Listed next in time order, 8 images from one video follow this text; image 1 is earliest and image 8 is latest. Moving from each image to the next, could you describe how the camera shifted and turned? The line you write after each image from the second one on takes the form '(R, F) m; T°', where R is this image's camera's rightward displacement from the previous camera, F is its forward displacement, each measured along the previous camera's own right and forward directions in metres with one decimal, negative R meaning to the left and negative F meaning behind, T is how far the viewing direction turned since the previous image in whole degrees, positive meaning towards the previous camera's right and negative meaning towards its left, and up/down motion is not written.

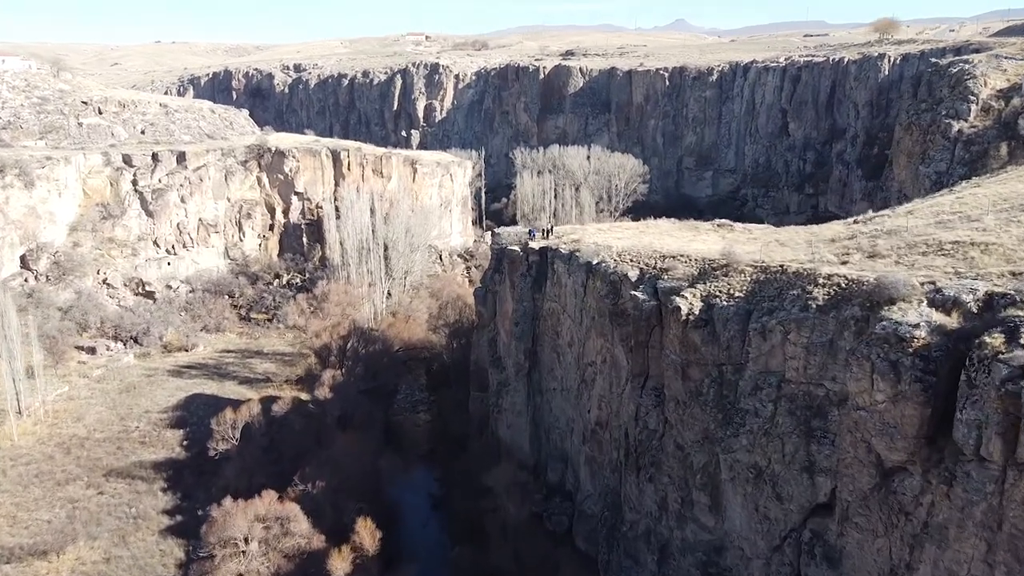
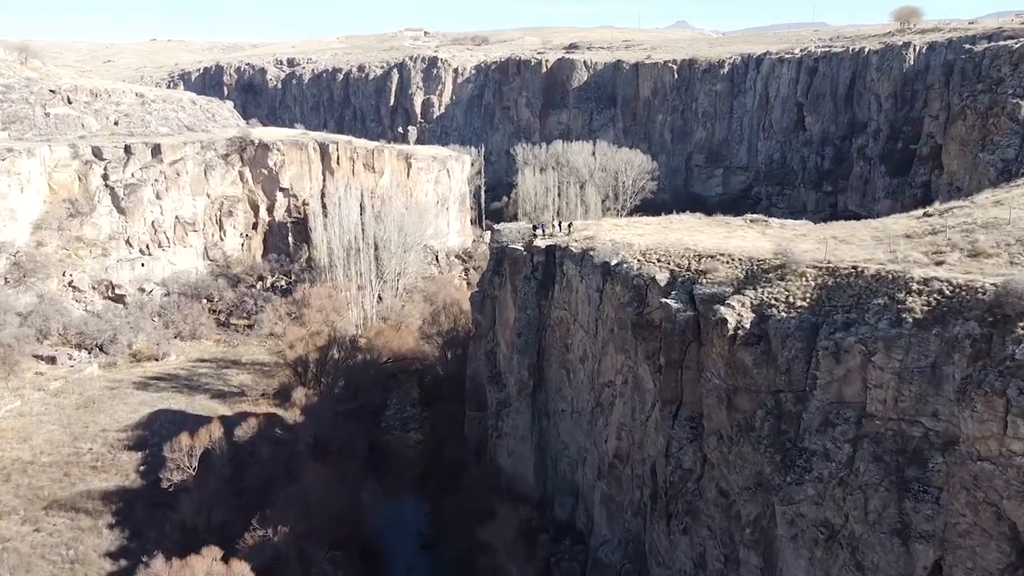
(0.0, +3.2) m; 0°
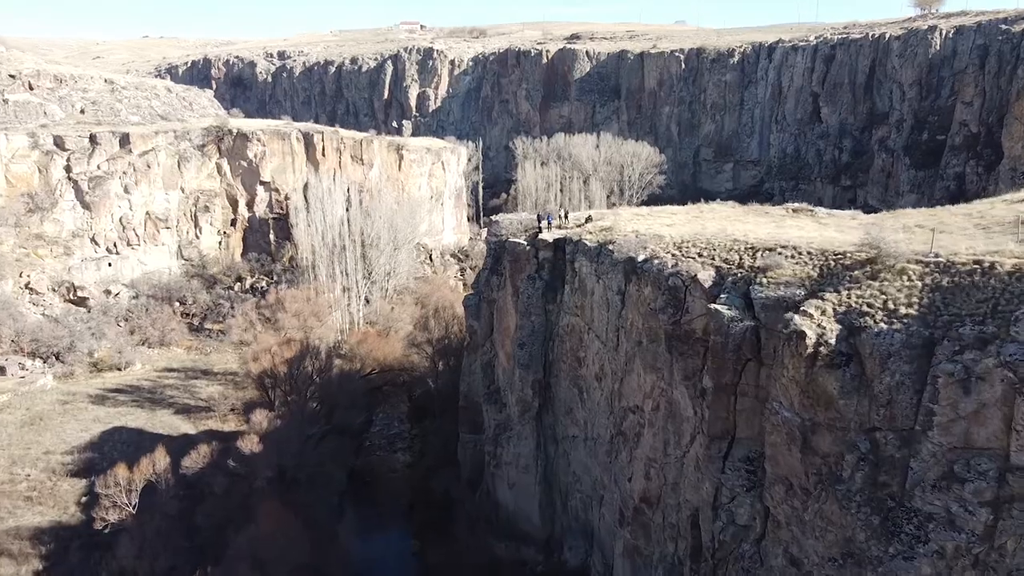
(0.0, +3.2) m; 0°
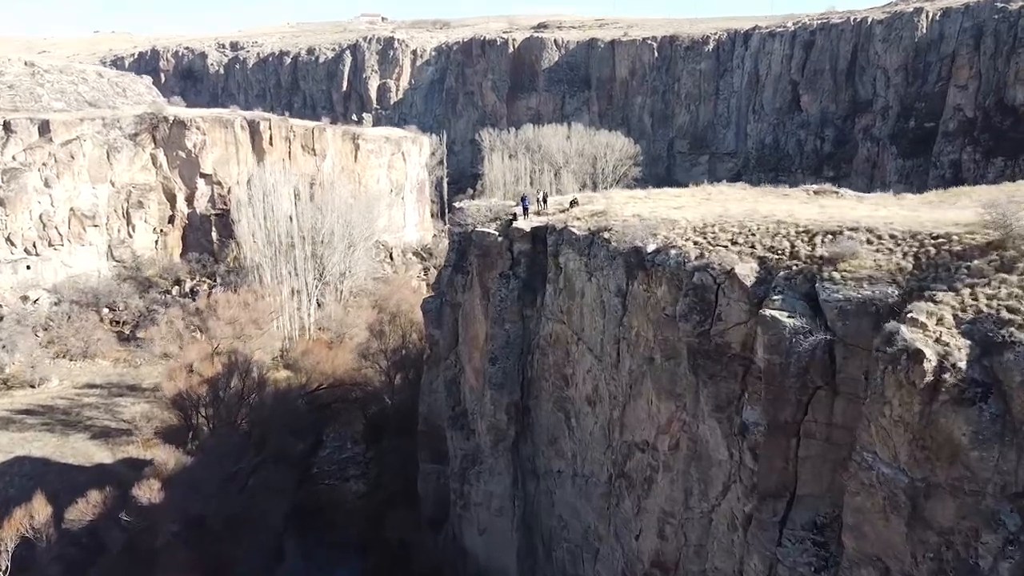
(0.0, +3.2) m; +2°
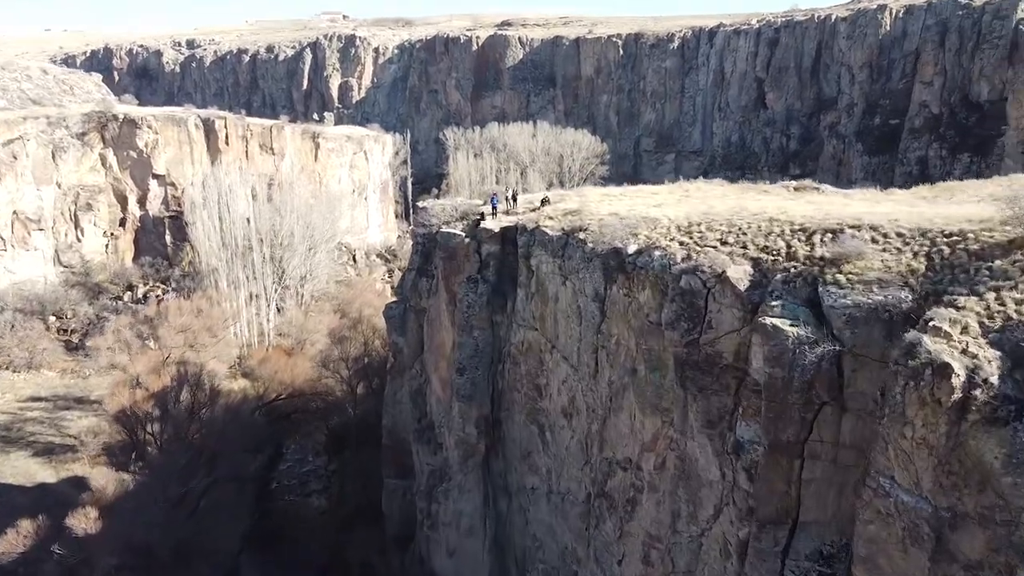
(0.0, +0.9) m; +2°
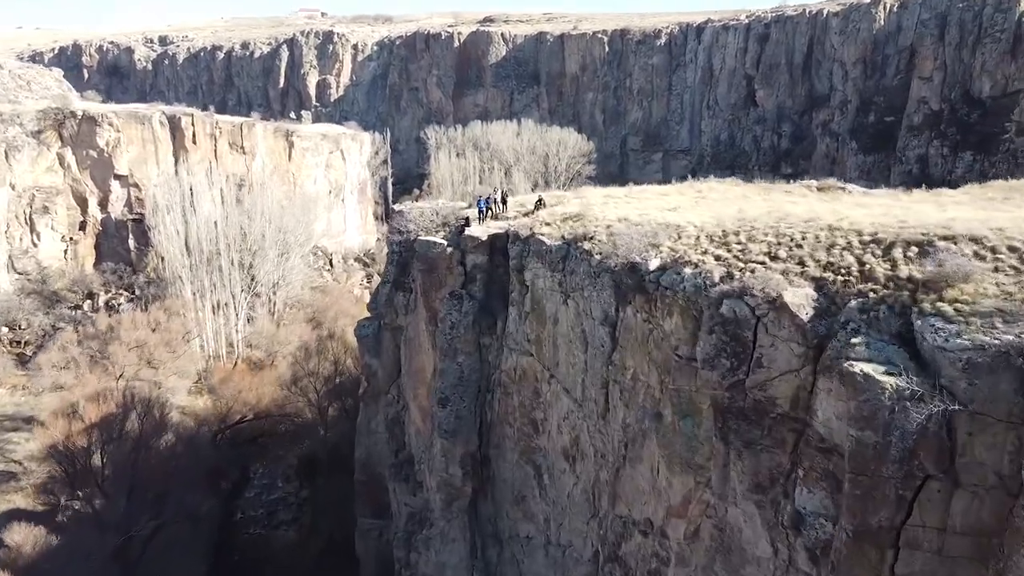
(-0.1, +1.7) m; +1°
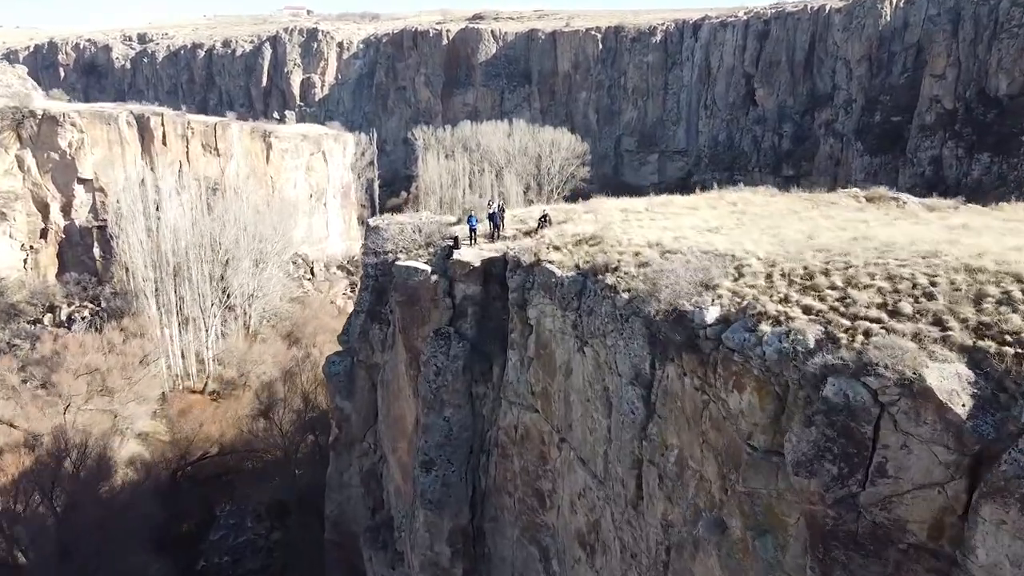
(-0.1, +2.0) m; +1°
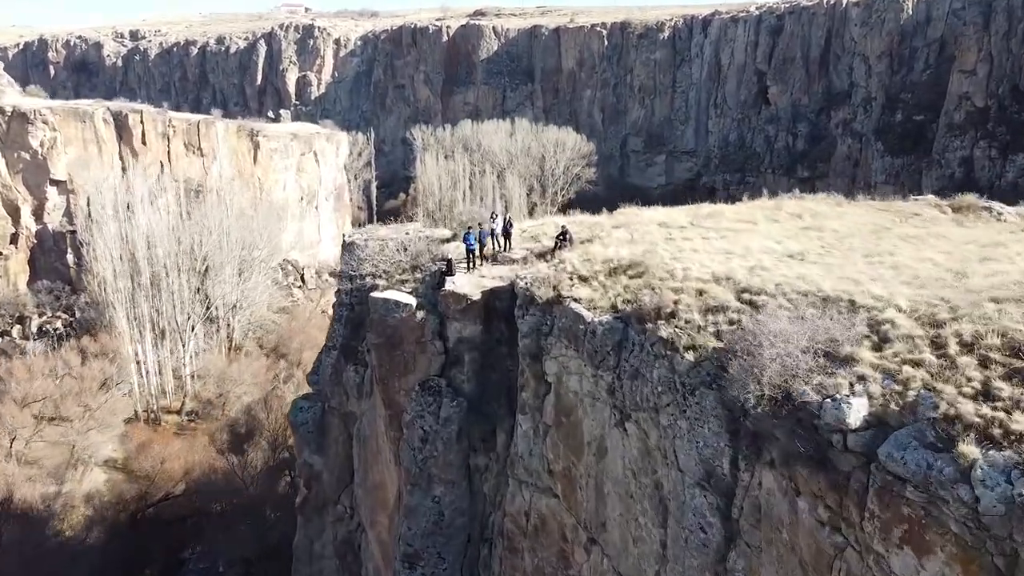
(-0.1, +2.0) m; 0°
